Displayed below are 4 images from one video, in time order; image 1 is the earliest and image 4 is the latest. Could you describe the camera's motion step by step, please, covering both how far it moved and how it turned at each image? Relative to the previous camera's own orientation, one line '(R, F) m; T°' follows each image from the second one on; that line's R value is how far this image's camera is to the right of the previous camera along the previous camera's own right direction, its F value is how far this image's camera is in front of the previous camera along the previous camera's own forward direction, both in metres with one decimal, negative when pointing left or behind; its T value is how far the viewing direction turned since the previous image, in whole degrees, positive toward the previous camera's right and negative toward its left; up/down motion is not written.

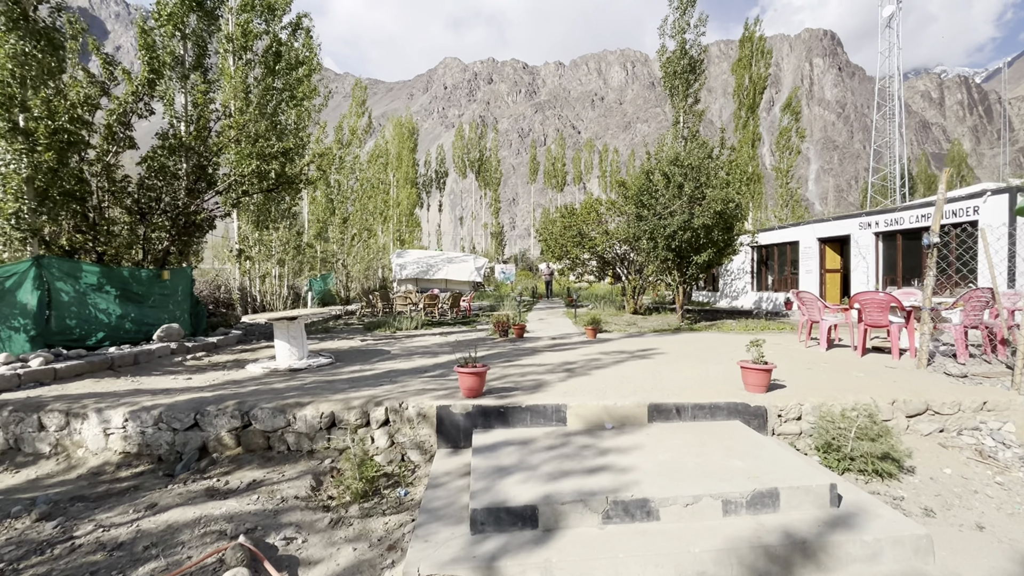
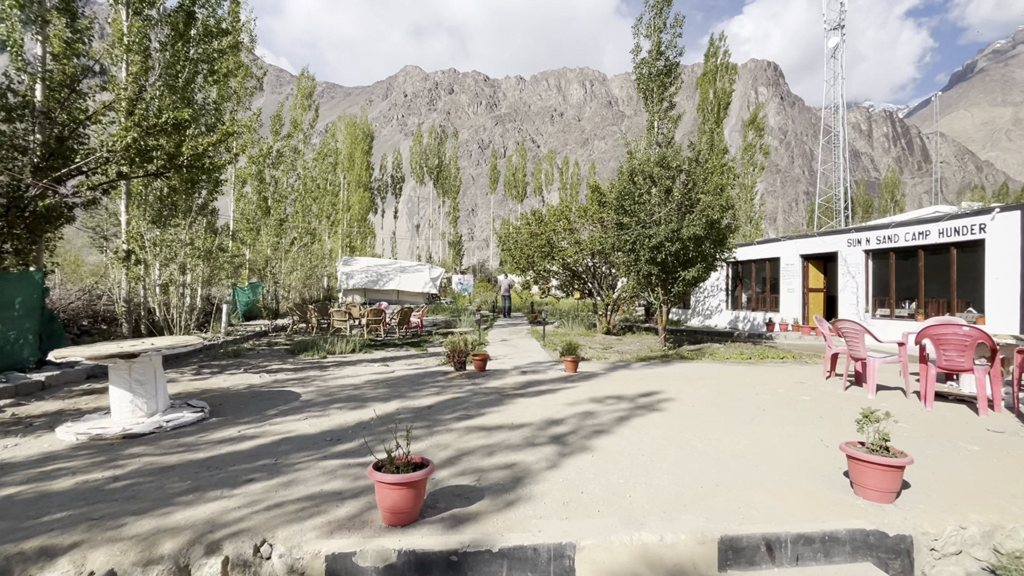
(0.0, +2.0) m; +5°
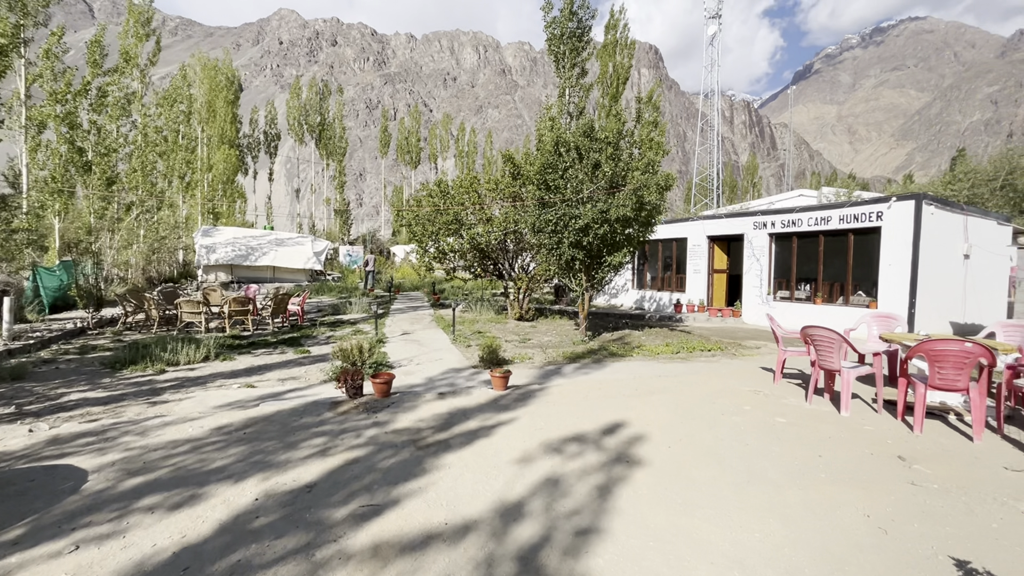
(-0.2, +1.6) m; +13°
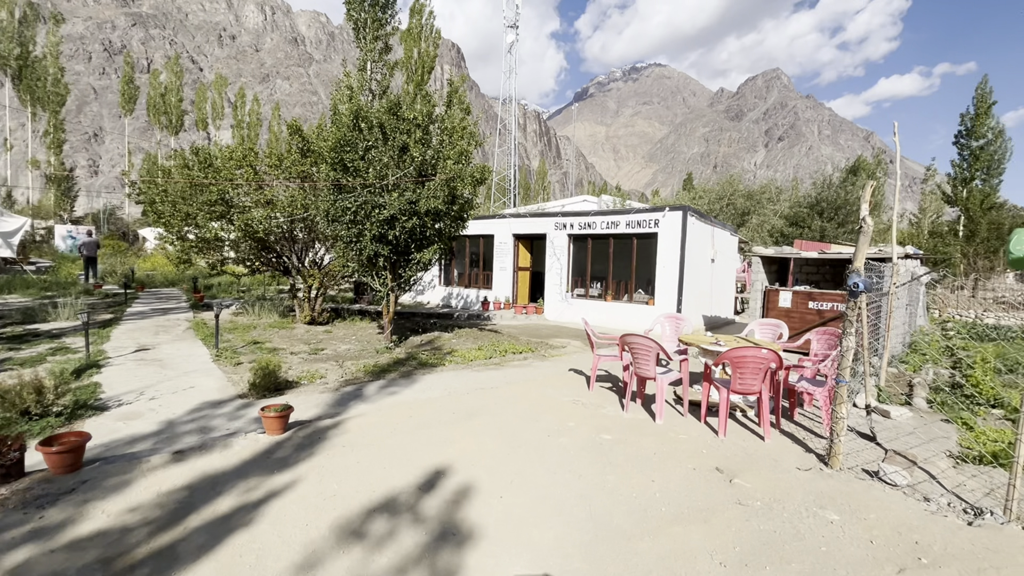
(+0.1, +1.1) m; +23°
